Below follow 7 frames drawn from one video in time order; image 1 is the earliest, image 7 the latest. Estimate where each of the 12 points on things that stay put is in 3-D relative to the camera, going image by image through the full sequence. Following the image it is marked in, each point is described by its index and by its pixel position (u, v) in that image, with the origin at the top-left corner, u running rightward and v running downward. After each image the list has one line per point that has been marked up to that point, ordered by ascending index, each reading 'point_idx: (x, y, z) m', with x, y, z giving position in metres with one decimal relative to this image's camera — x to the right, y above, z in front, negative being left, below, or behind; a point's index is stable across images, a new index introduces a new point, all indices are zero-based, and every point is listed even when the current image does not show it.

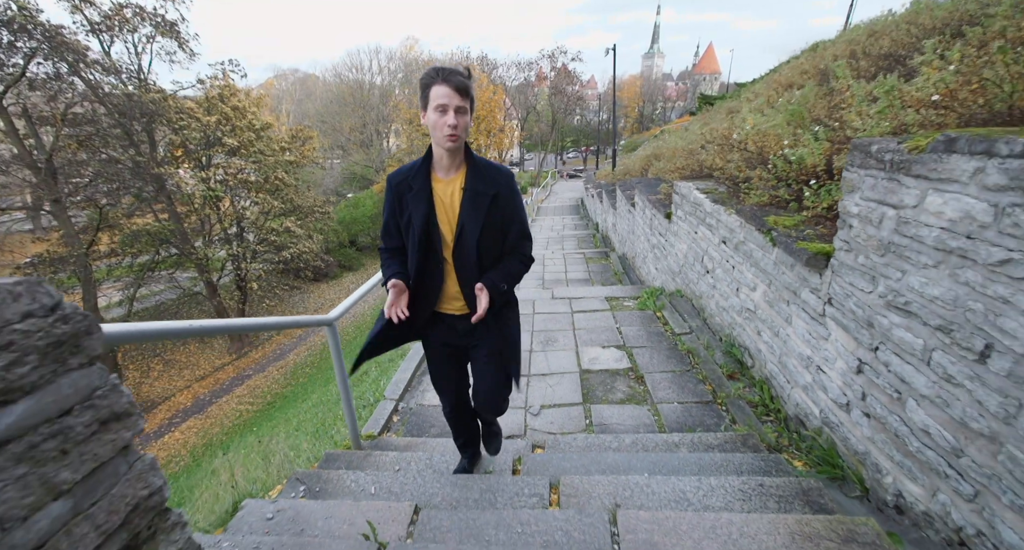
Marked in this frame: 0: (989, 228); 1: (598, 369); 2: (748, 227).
0: (+1.5, +0.1, +1.4) m
1: (+0.7, -0.7, +3.6) m
2: (+1.6, +0.3, +3.1) m
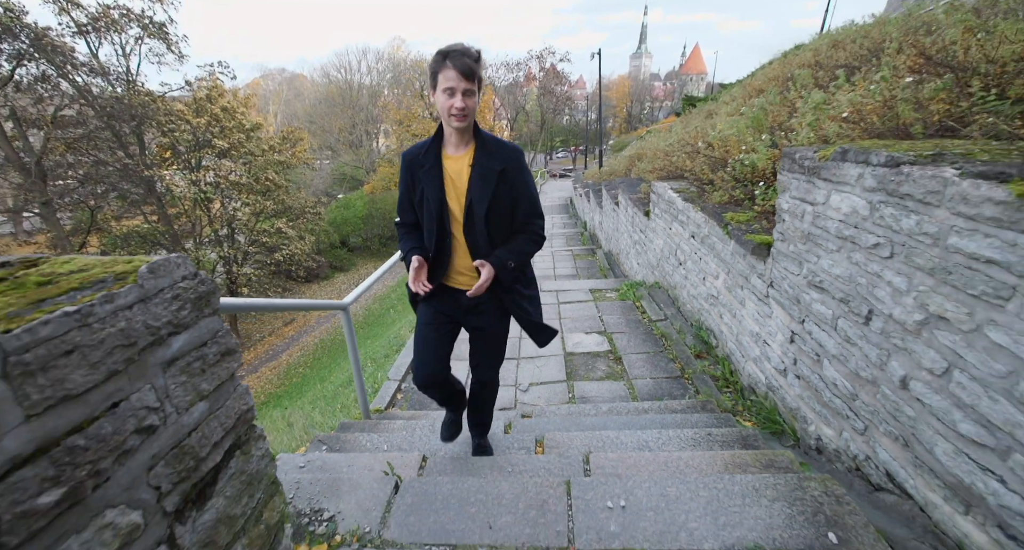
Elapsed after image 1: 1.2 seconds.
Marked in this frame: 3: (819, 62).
0: (+1.4, +0.2, +1.8) m
1: (+0.6, -0.7, +4.0) m
2: (+1.5, +0.4, +3.5) m
3: (+3.4, +2.4, +5.0) m
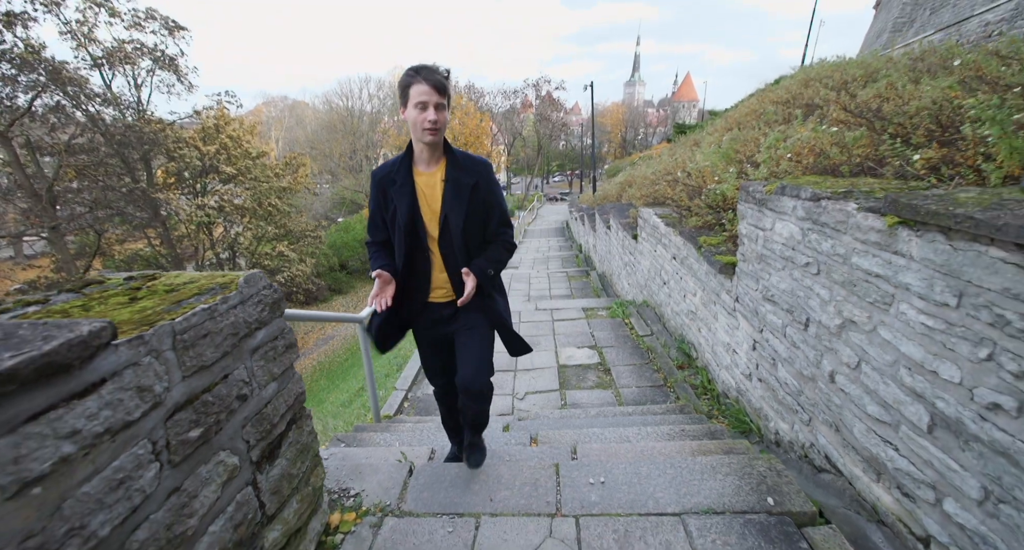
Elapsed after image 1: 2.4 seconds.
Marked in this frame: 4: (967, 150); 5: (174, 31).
0: (+1.4, +0.2, +2.2) m
1: (+0.6, -0.9, +4.4) m
2: (+1.5, +0.3, +3.9) m
3: (+3.4, +2.2, +5.5) m
4: (+1.9, +0.5, +2.0) m
5: (-10.4, +7.5, +13.6) m
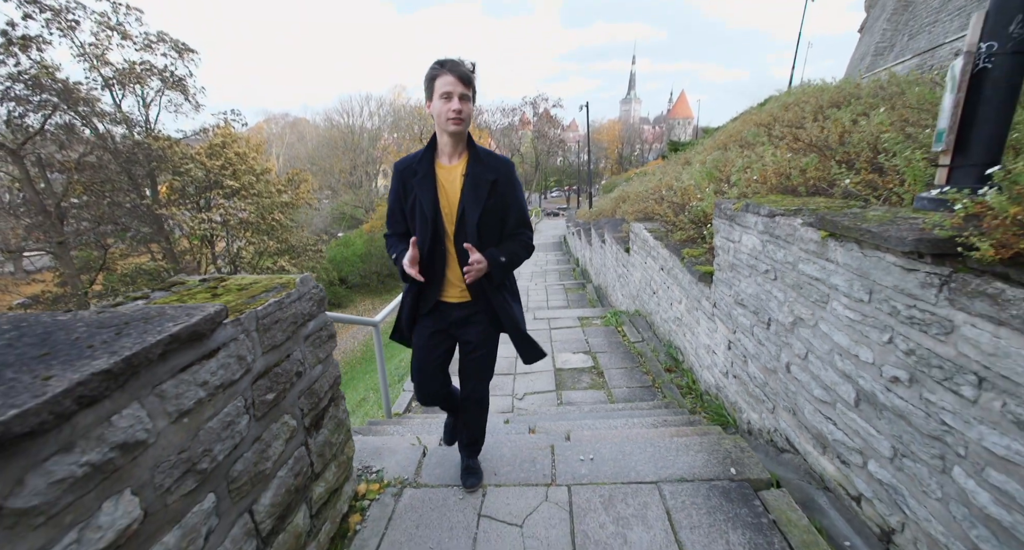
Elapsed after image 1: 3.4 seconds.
0: (+1.4, +0.1, +2.5) m
1: (+0.6, -1.0, +4.7) m
2: (+1.5, +0.2, +4.2) m
3: (+3.4, +2.0, +6.0) m
4: (+1.9, +0.5, +2.3) m
5: (-10.5, +7.1, +14.1) m
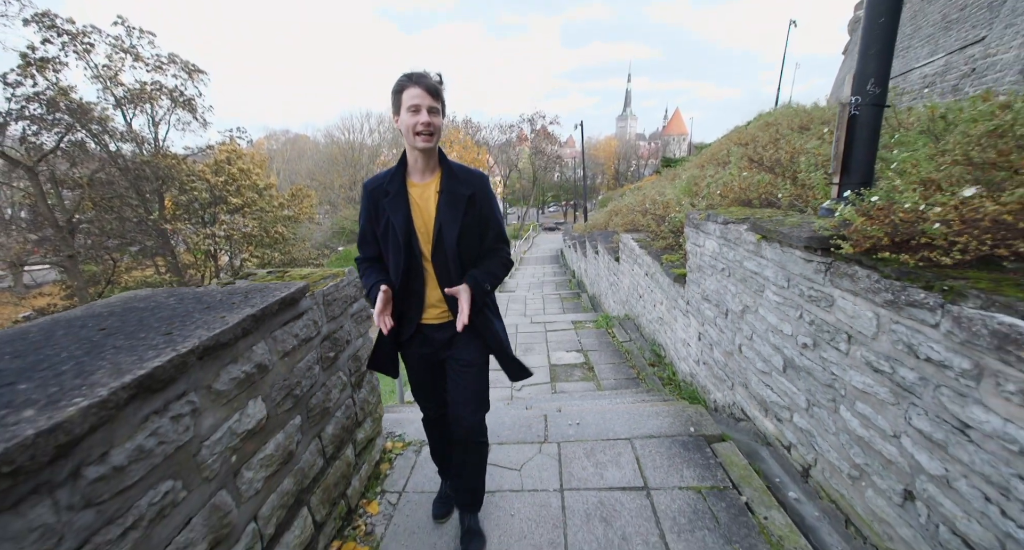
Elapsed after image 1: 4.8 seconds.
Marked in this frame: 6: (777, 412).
0: (+1.4, +0.1, +3.1) m
1: (+0.6, -1.0, +5.2) m
2: (+1.5, +0.1, +4.8) m
3: (+3.4, +1.9, +6.5) m
4: (+1.9, +0.5, +2.8) m
5: (-10.6, +6.7, +14.8) m
6: (+1.4, -0.7, +2.5) m
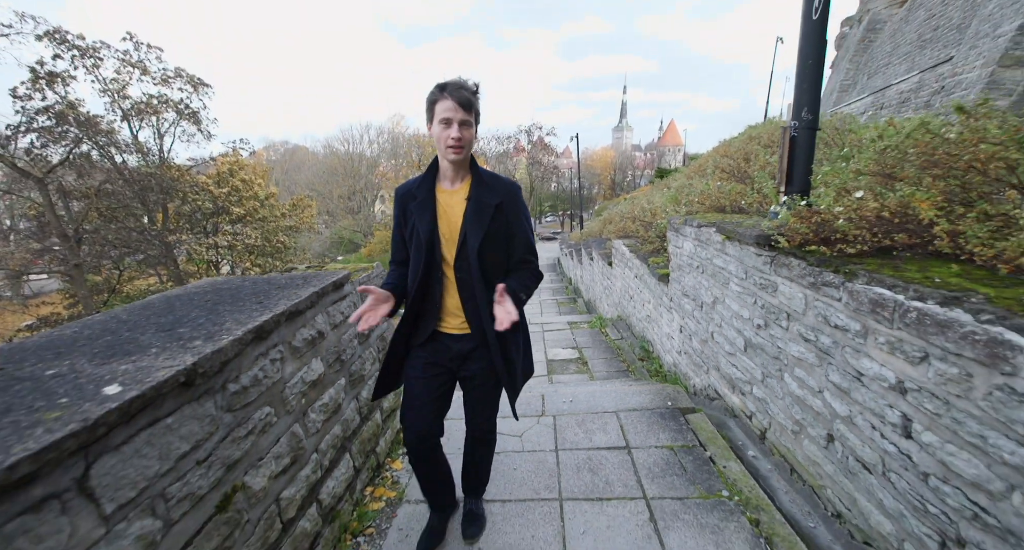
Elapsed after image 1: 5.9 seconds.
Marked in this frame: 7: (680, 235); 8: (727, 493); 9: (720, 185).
0: (+1.4, +0.2, +3.5) m
1: (+0.6, -1.0, +5.5) m
2: (+1.5, +0.1, +5.2) m
3: (+3.4, +1.9, +7.0) m
4: (+1.9, +0.5, +3.3) m
5: (-10.6, +6.4, +15.3) m
6: (+1.4, -0.7, +2.9) m
7: (+1.4, +0.3, +3.8) m
8: (+1.0, -1.0, +2.1) m
9: (+2.0, +0.8, +4.2) m
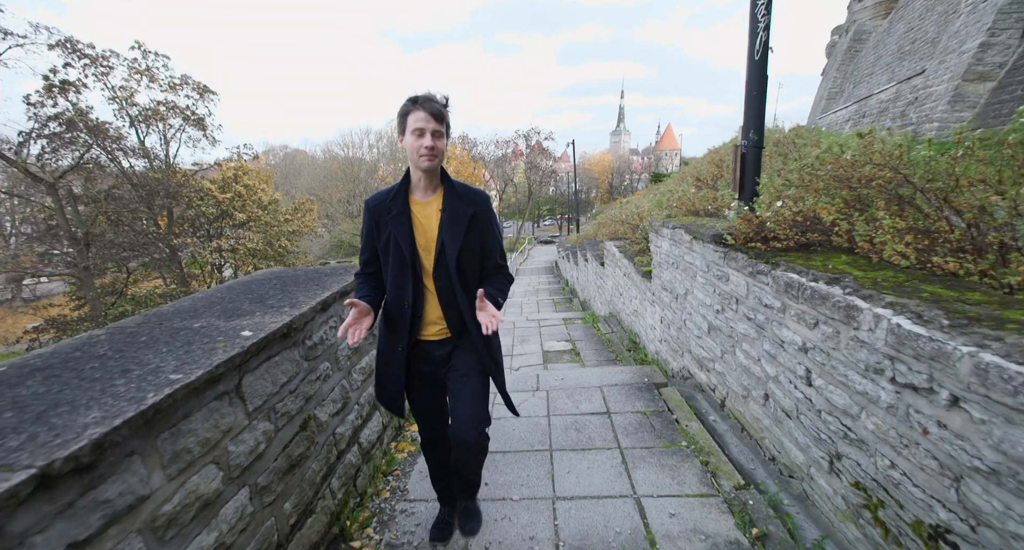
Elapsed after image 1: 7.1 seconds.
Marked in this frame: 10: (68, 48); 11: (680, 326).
0: (+1.4, +0.2, +4.0) m
1: (+0.6, -1.0, +6.0) m
2: (+1.5, +0.1, +5.7) m
3: (+3.3, +1.9, +7.5) m
4: (+1.9, +0.6, +3.8) m
5: (-10.7, +6.3, +15.8) m
6: (+1.4, -0.7, +3.3) m
7: (+1.4, +0.4, +4.3) m
8: (+1.0, -1.0, +2.6) m
9: (+1.9, +0.9, +4.7) m
10: (-10.4, +5.3, +10.7) m
11: (+1.5, -0.5, +3.9) m
